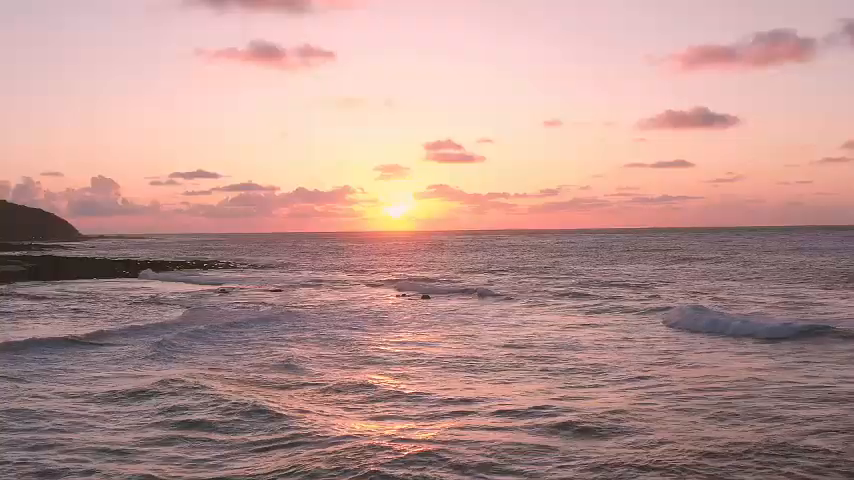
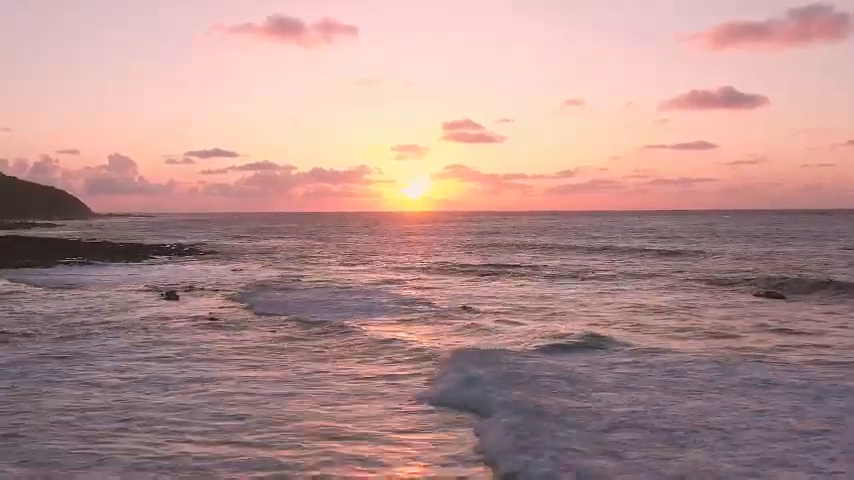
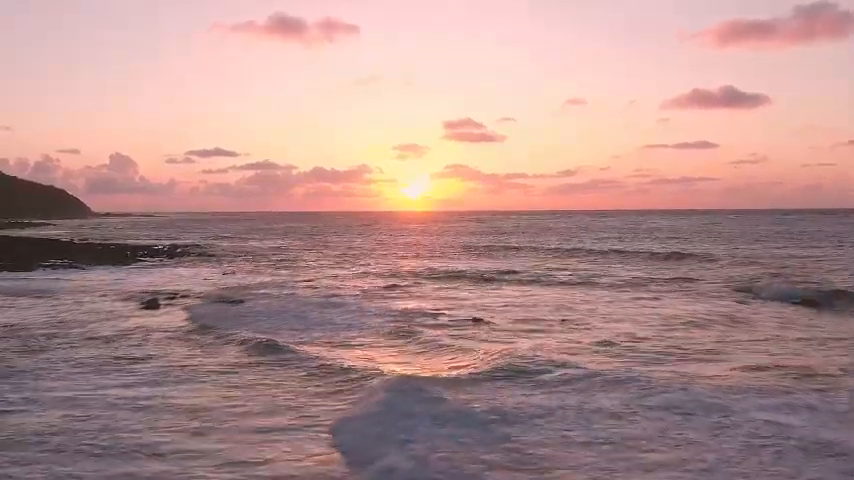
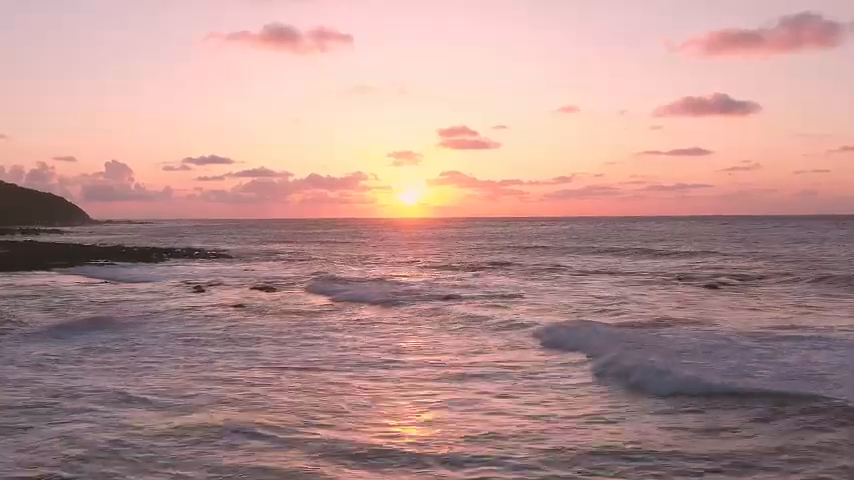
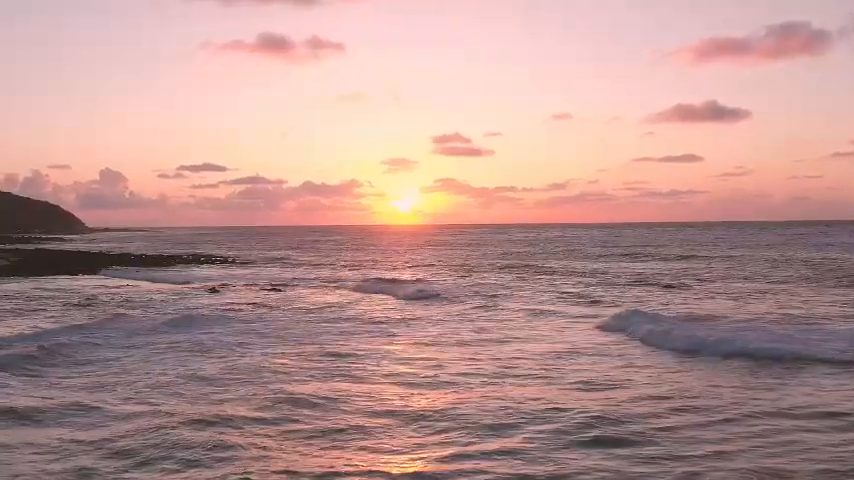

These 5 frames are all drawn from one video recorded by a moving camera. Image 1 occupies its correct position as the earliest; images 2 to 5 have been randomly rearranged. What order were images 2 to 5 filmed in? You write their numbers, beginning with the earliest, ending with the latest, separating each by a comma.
5, 4, 2, 3
